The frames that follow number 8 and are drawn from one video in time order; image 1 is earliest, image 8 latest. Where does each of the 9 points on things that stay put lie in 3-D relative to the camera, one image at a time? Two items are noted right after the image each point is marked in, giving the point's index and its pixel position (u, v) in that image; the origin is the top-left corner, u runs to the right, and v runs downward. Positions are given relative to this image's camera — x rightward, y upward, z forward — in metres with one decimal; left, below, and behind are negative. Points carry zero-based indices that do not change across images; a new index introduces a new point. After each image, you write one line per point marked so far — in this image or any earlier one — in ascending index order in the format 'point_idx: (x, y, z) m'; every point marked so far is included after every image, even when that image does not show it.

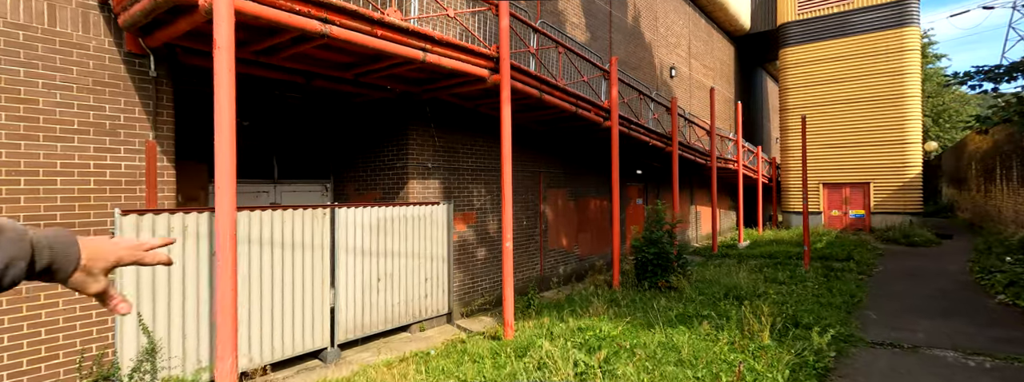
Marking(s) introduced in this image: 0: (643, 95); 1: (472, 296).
0: (+2.4, +1.8, +9.4) m
1: (-0.6, -1.6, +7.5) m
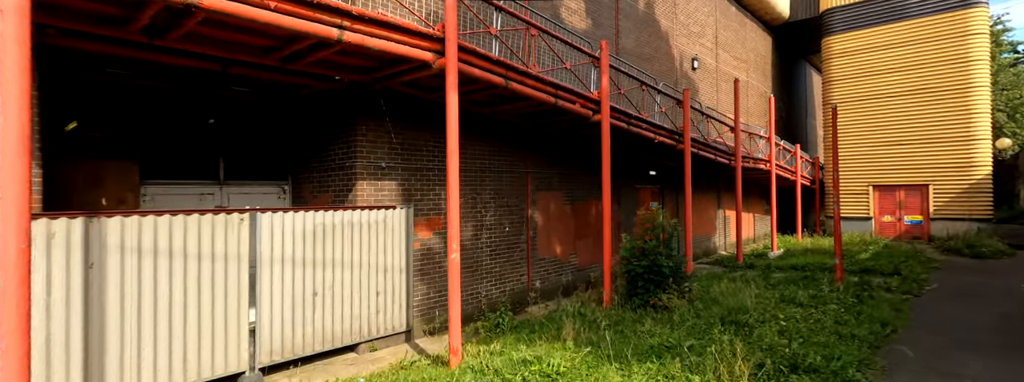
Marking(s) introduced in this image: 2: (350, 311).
0: (+2.2, +1.8, +8.4) m
1: (-1.0, -1.6, +6.7) m
2: (-1.8, -1.3, +5.7) m
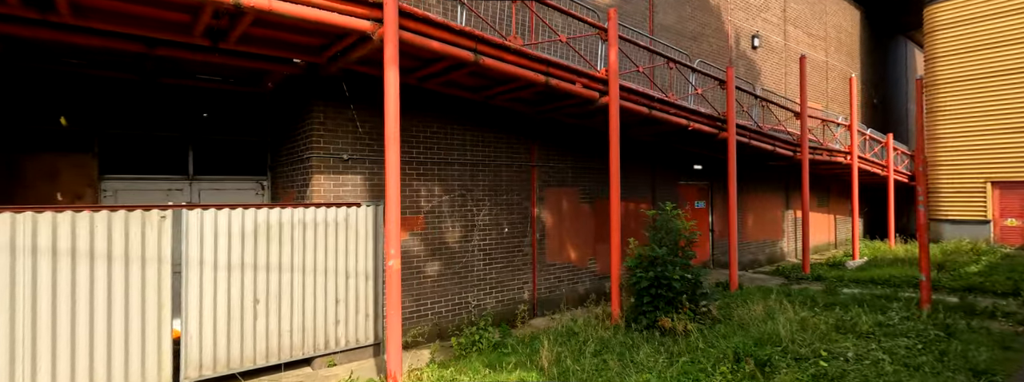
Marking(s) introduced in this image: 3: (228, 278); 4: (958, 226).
0: (+2.3, +1.8, +7.1) m
1: (-1.1, -1.5, +5.9) m
2: (-2.1, -1.3, +5.0) m
3: (-2.6, -0.8, +4.6) m
4: (+12.2, -1.0, +13.8) m
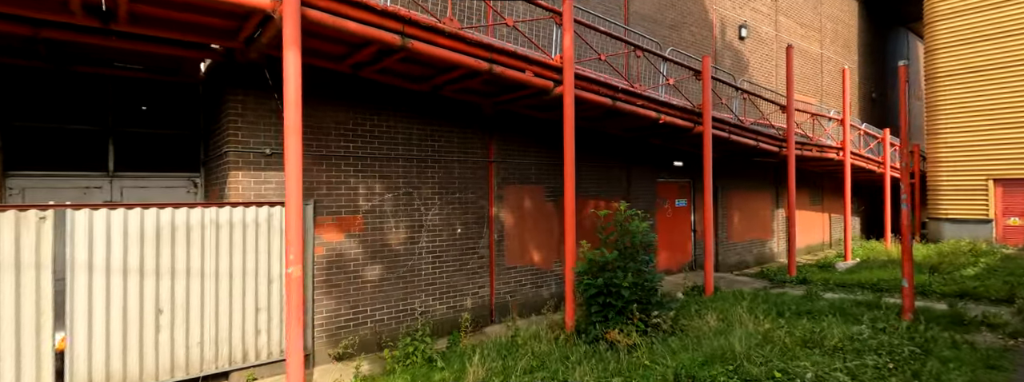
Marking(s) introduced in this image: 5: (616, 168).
0: (+1.7, +1.8, +6.6) m
1: (-1.7, -1.5, +5.4) m
2: (-2.7, -1.3, +4.6) m
3: (-3.2, -0.8, +4.2) m
4: (+11.6, -0.9, +13.2) m
5: (+1.7, +0.4, +8.3) m
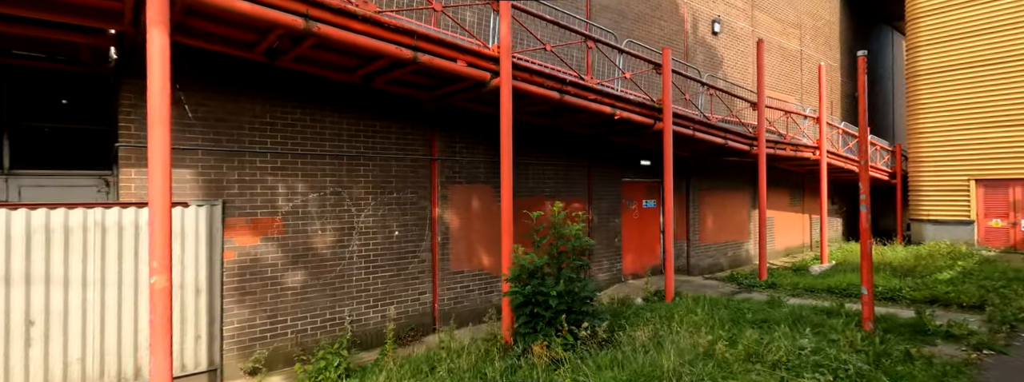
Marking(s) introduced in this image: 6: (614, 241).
0: (+1.0, +1.8, +6.2) m
1: (-2.4, -1.5, +5.0) m
2: (-3.4, -1.3, +4.2) m
3: (-3.9, -0.8, +3.7) m
4: (+10.9, -0.9, +12.9) m
5: (+1.0, +0.4, +7.9) m
6: (+1.7, -0.8, +8.6) m
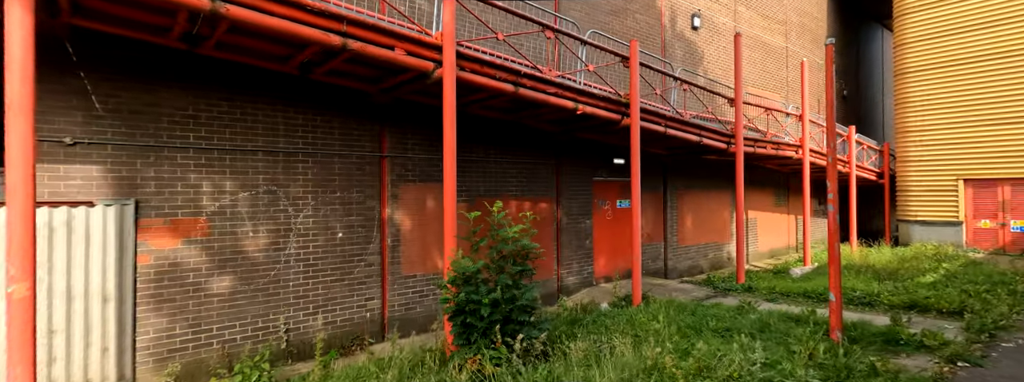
0: (+0.5, +1.8, +5.8) m
1: (-2.9, -1.5, +4.6) m
2: (-3.9, -1.2, +3.8) m
3: (-4.4, -0.7, +3.3) m
4: (+10.3, -0.9, +12.6) m
5: (+0.5, +0.4, +7.6) m
6: (+1.2, -0.8, +8.2) m
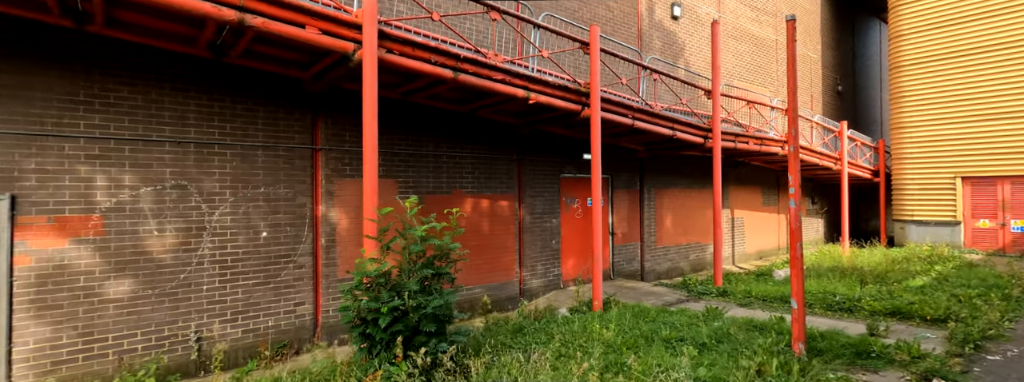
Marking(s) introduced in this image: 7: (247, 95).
0: (-0.2, +1.9, +5.3) m
1: (-3.5, -1.4, +4.2) m
2: (-4.5, -1.2, +3.3) m
3: (-5.0, -0.7, +2.9) m
4: (+9.8, -0.9, +12.0) m
5: (-0.1, +0.4, +7.1) m
6: (+0.6, -0.8, +7.7) m
7: (-2.6, +0.9, +5.0) m
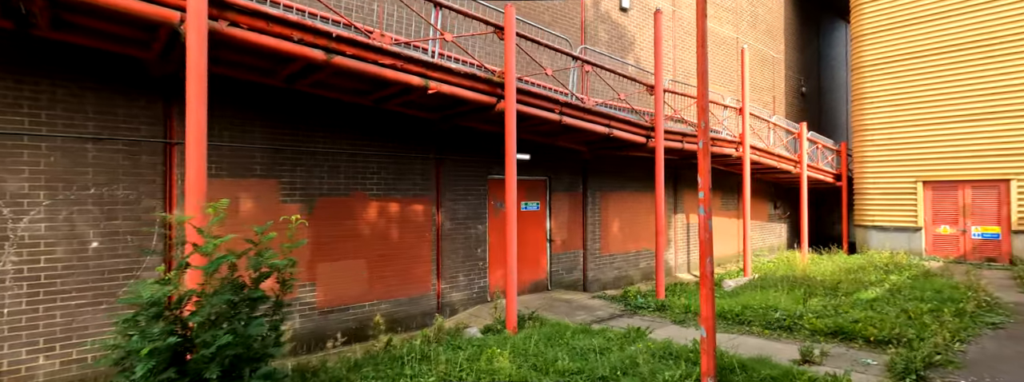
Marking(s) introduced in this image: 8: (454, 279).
0: (-1.2, +1.9, +4.6) m
1: (-4.5, -1.4, +3.3) m
2: (-5.4, -1.2, +2.4) m
3: (-5.9, -0.7, +2.0) m
4: (+8.5, -1.0, +11.6) m
5: (-1.2, +0.4, +6.3) m
6: (-0.5, -0.8, +7.0) m
7: (-3.6, +0.9, +4.1) m
8: (-0.8, -1.2, +6.7) m
